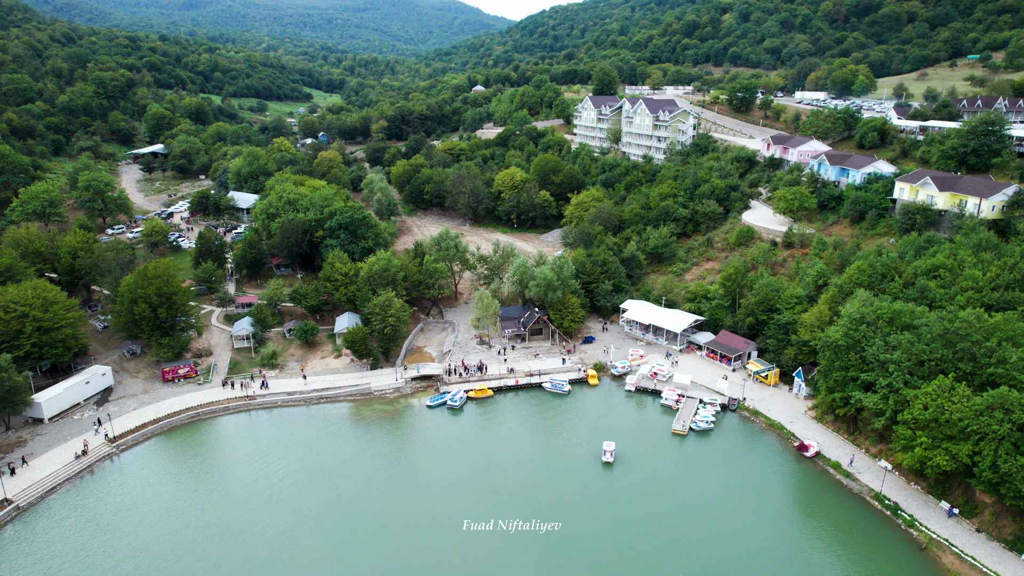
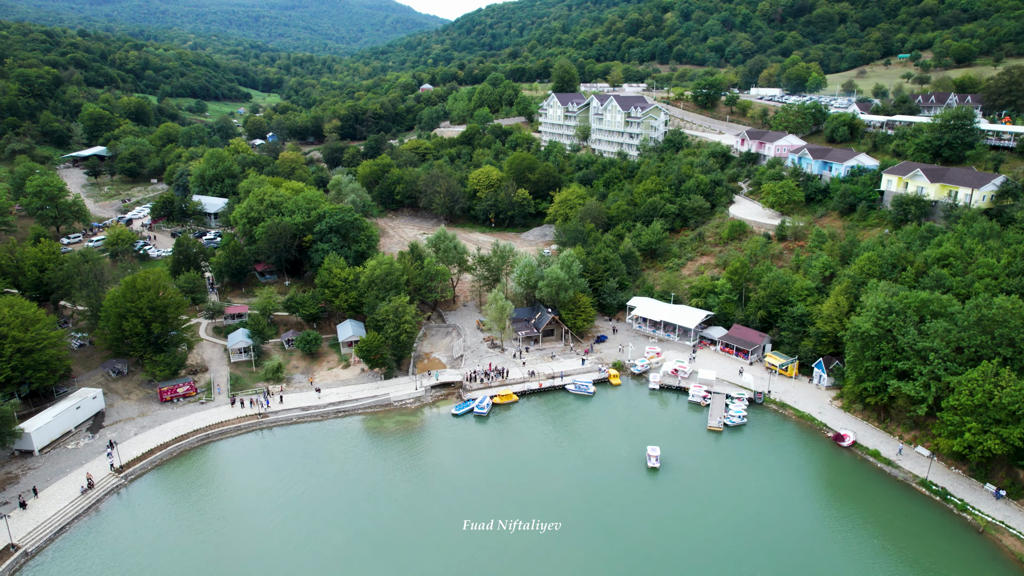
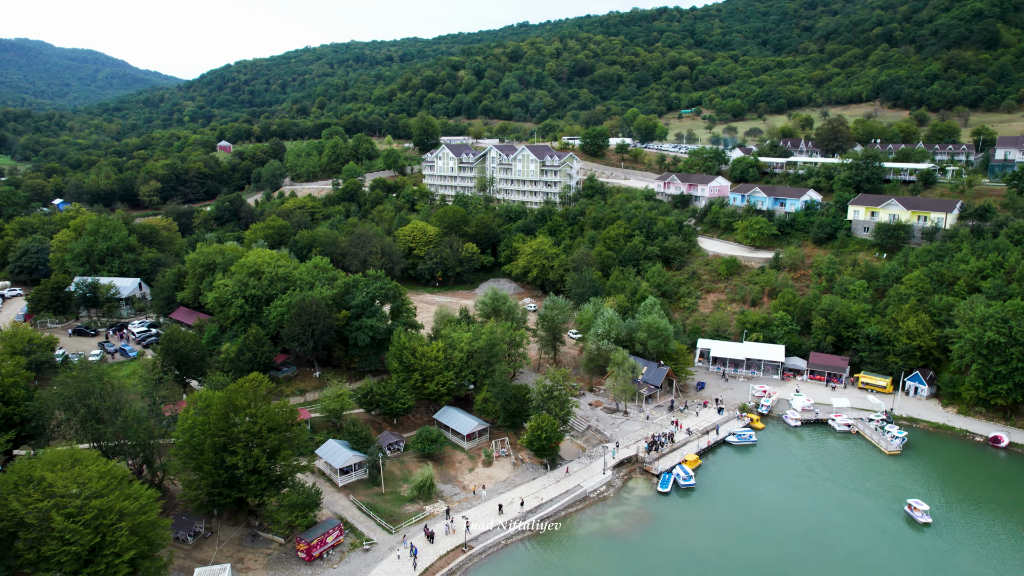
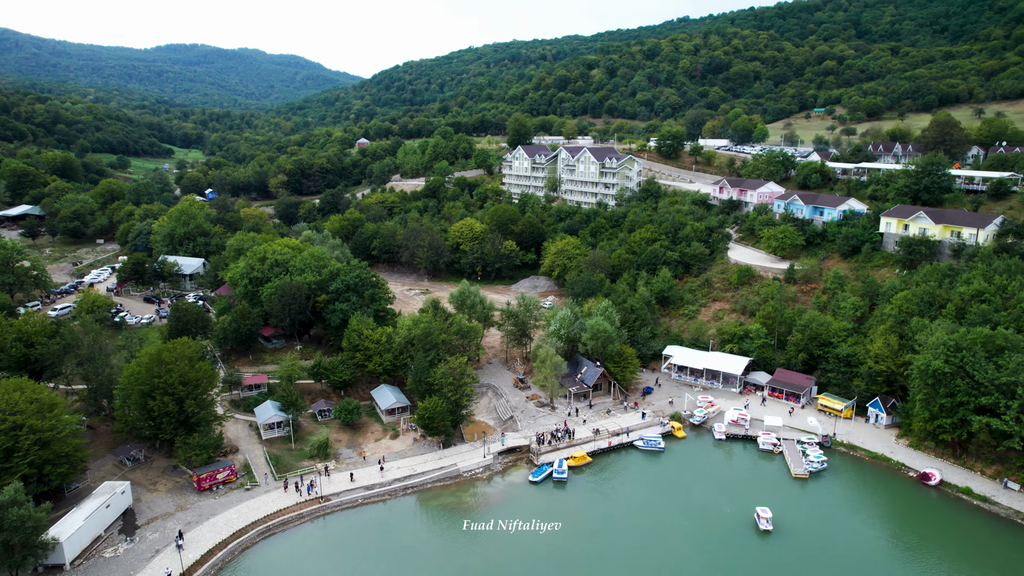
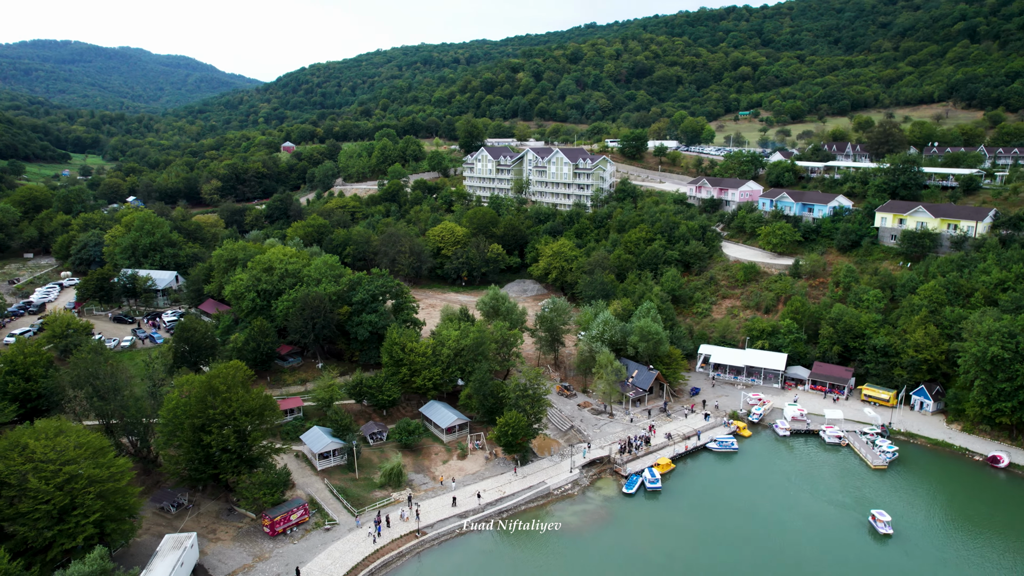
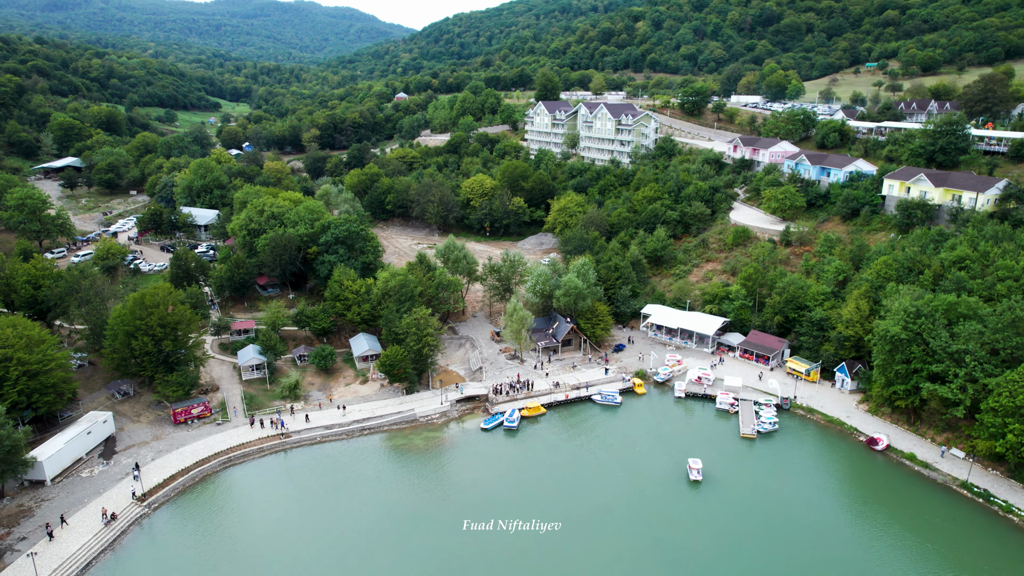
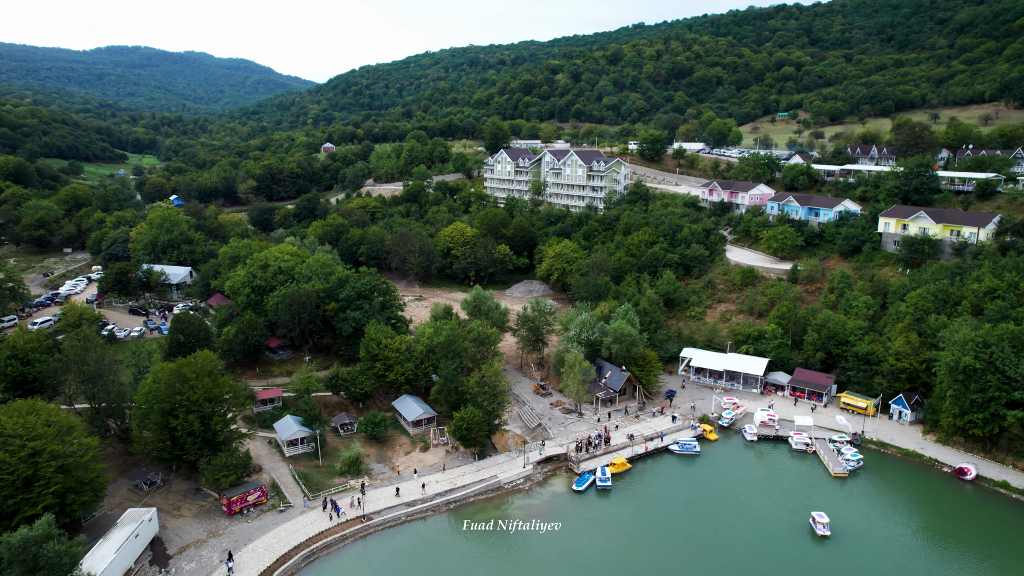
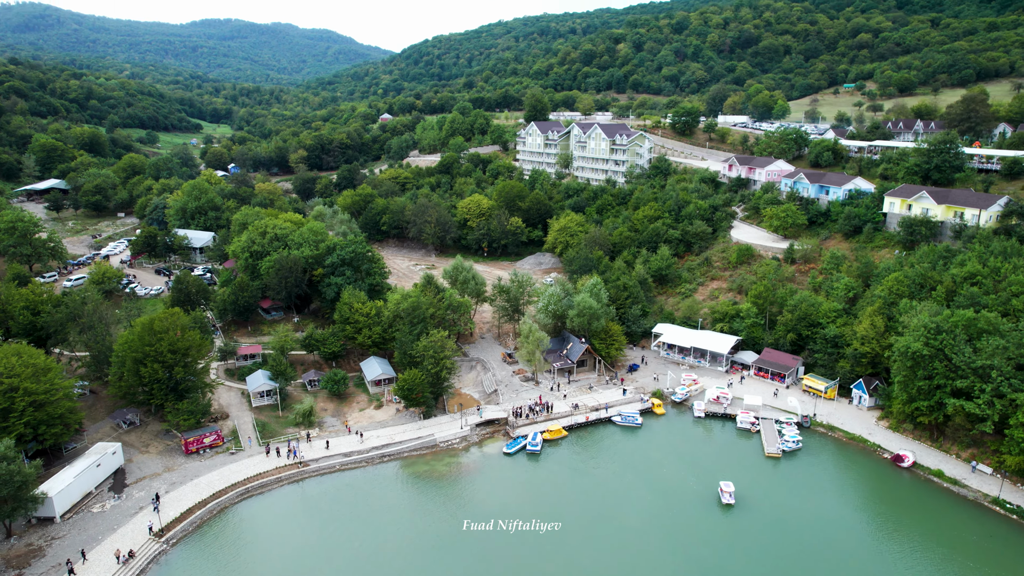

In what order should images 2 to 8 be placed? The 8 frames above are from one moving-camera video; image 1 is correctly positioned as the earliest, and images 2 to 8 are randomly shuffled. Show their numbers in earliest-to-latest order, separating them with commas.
2, 6, 8, 4, 7, 5, 3
